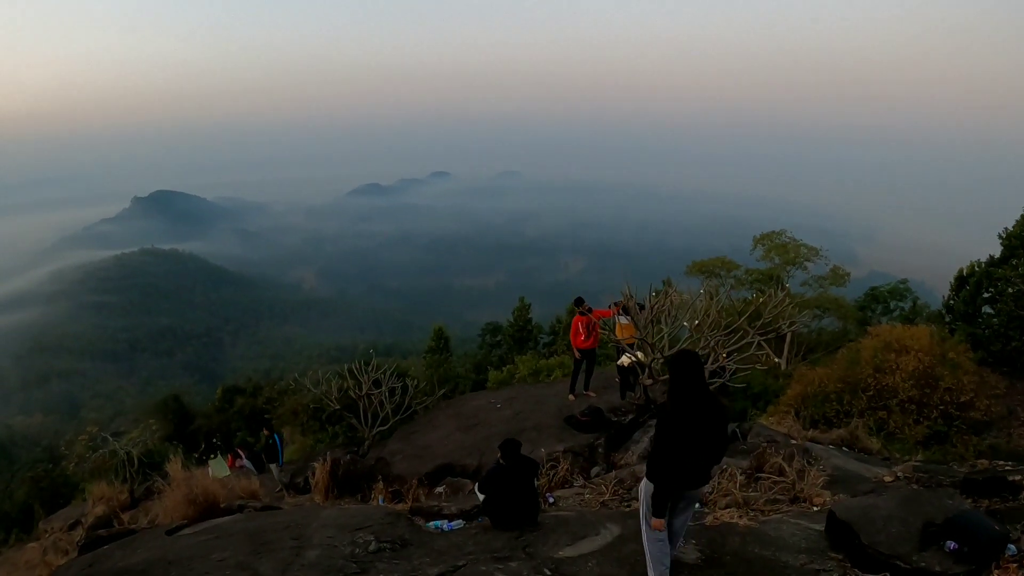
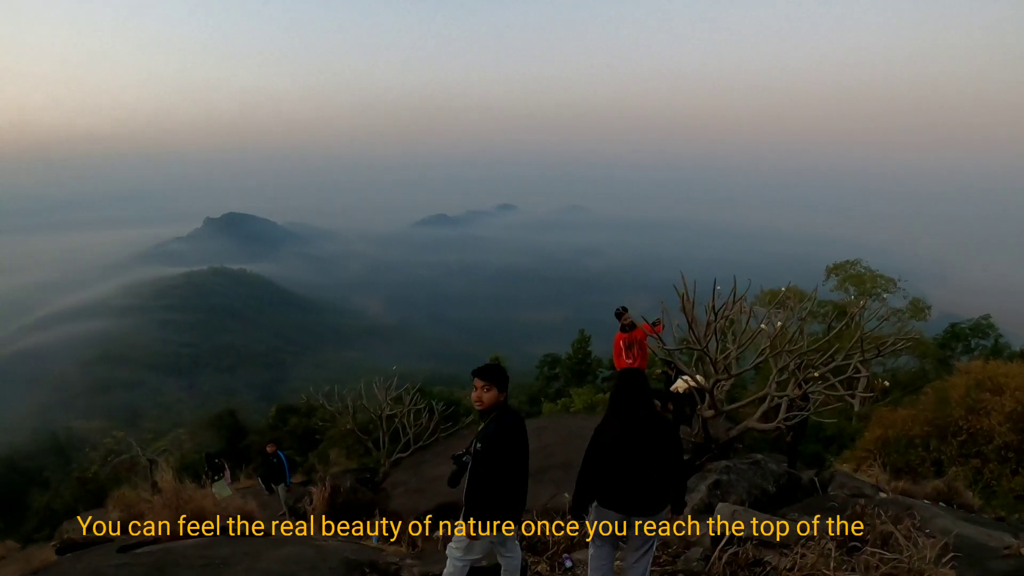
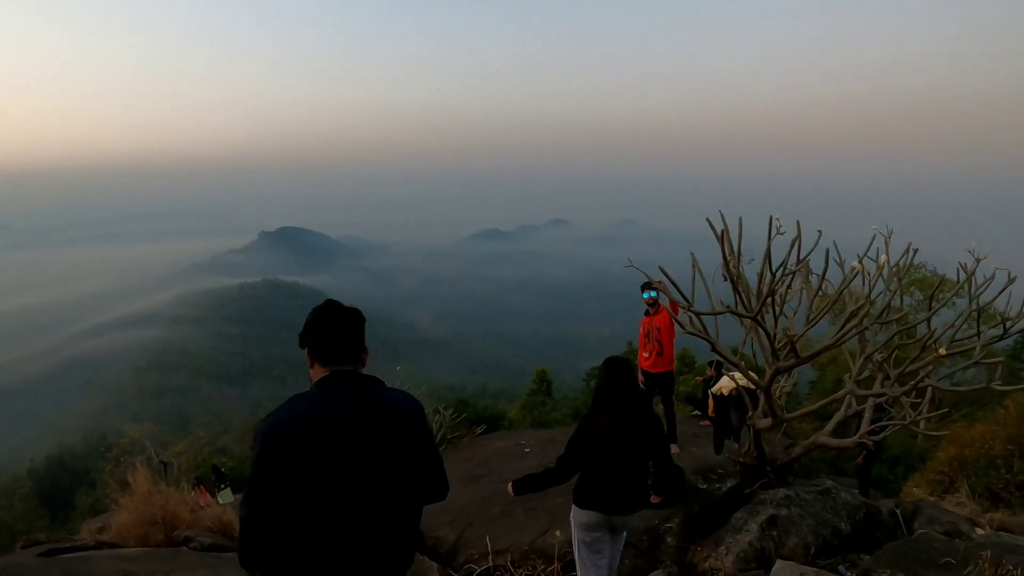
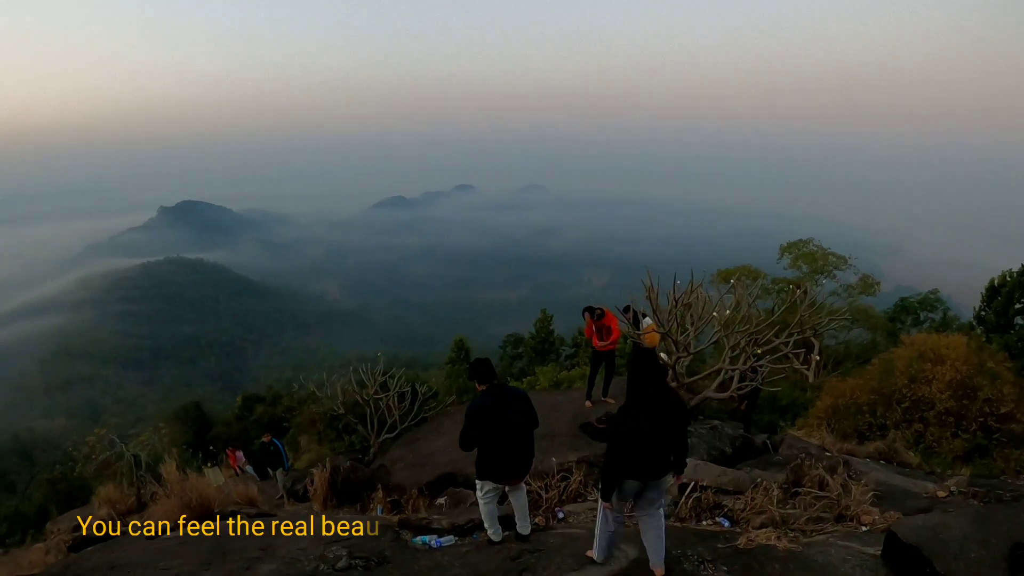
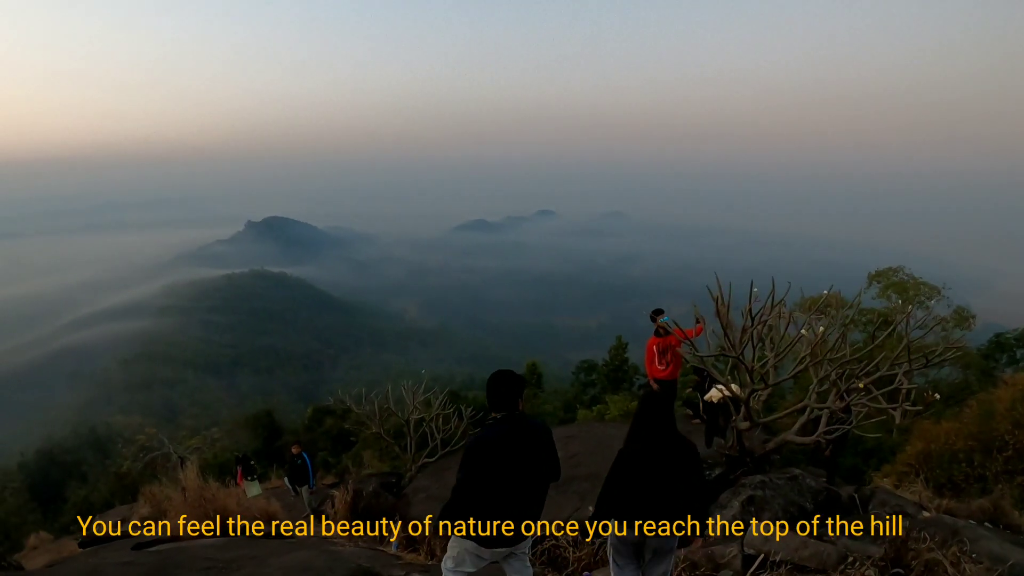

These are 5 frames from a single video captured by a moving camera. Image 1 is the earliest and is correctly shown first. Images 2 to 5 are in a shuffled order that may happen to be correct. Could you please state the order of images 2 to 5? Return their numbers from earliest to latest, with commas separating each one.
4, 2, 5, 3
